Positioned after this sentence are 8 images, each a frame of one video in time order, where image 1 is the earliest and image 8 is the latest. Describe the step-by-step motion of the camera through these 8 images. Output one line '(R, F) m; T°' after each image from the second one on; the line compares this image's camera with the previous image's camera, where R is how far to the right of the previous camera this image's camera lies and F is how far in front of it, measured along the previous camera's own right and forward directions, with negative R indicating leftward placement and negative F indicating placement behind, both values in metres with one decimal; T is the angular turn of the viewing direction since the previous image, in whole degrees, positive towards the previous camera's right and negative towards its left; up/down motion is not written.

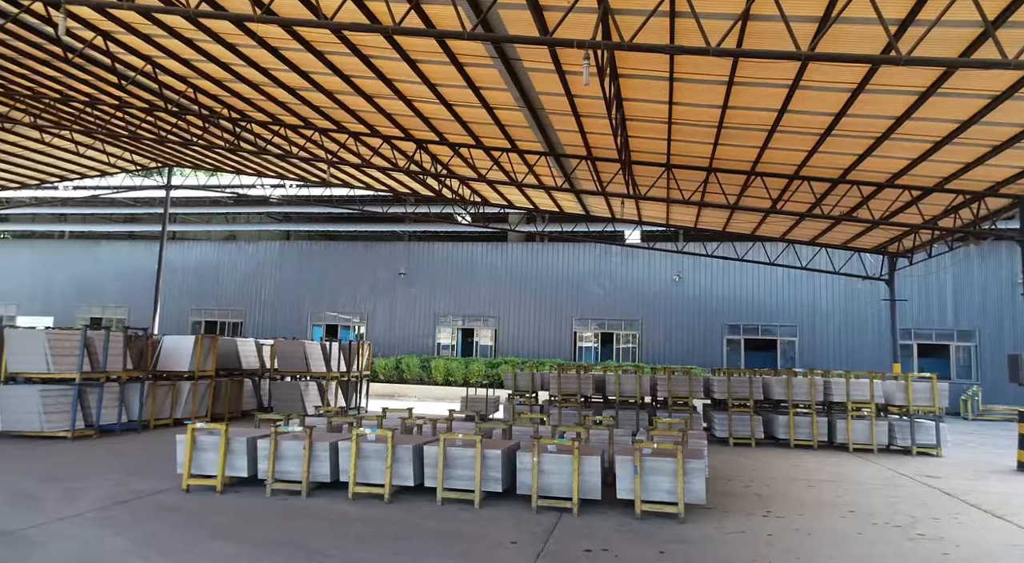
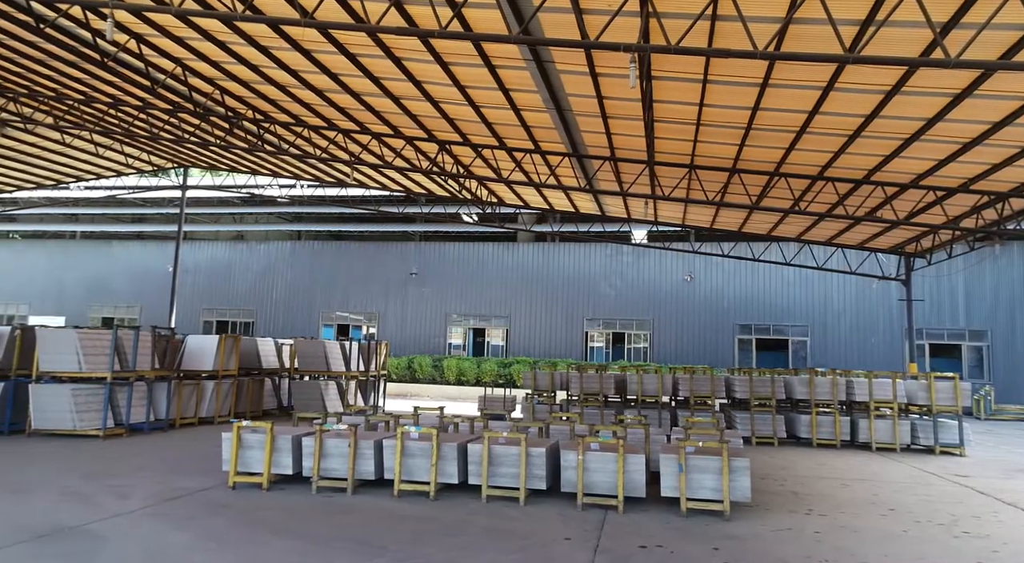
(-0.4, -0.1) m; 0°
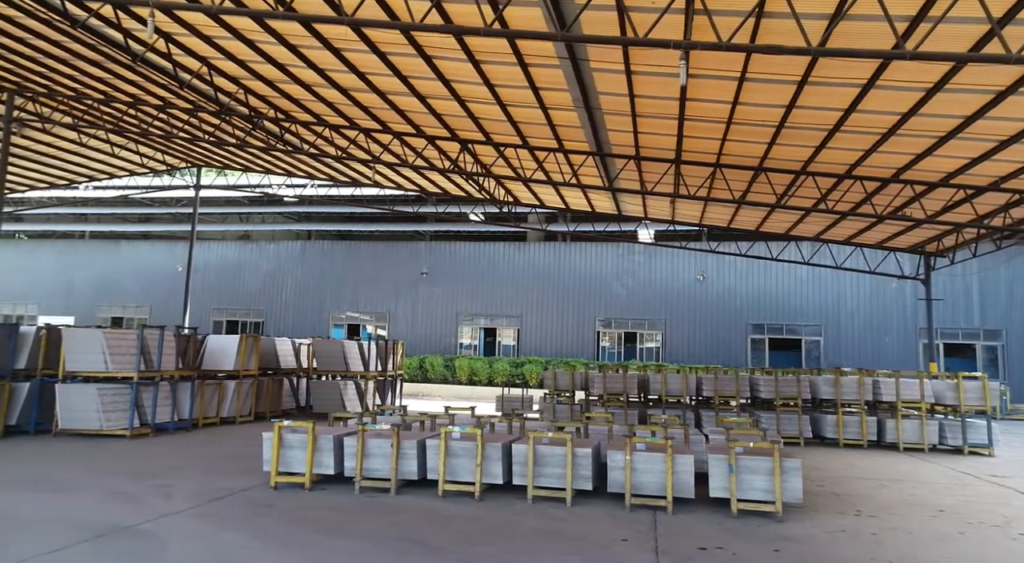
(-0.4, 0.0) m; 0°
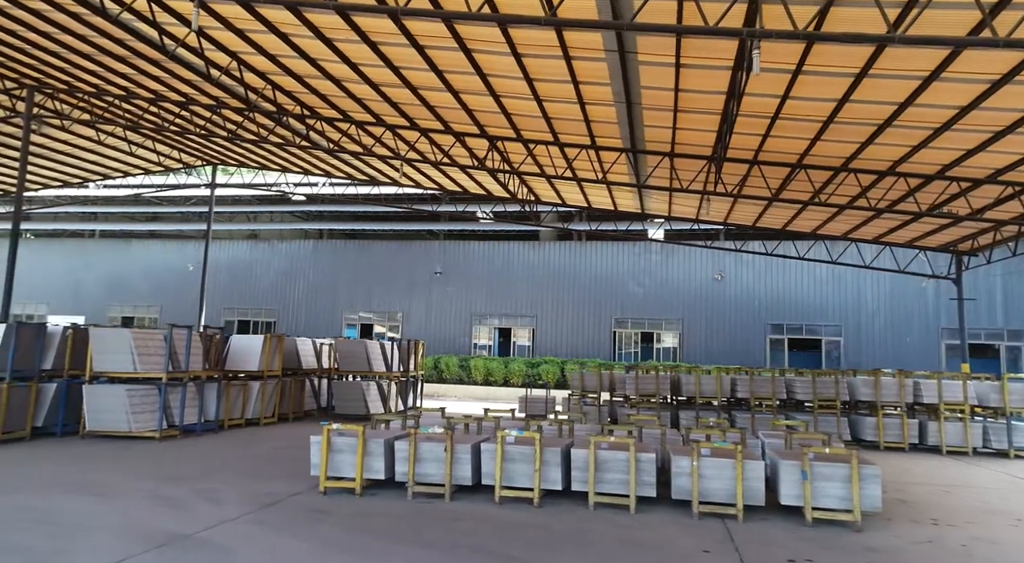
(-0.5, +0.3) m; 0°
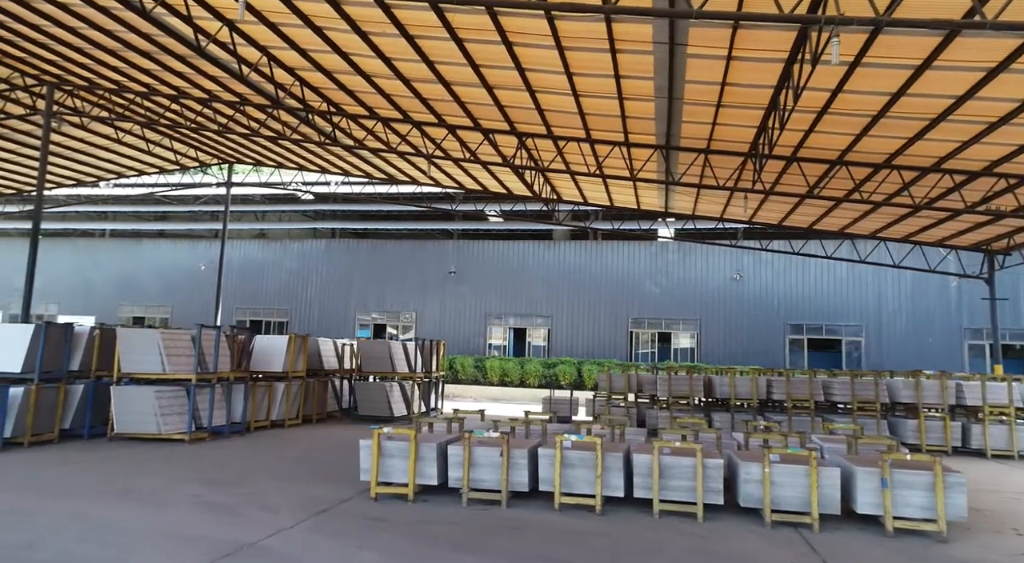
(-0.5, +0.3) m; 0°
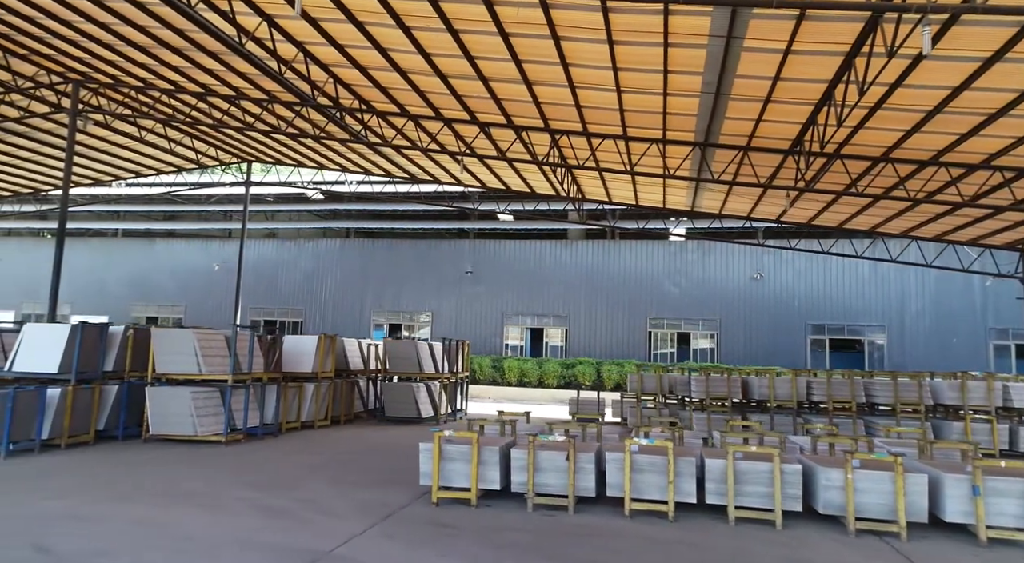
(-0.6, +0.2) m; 0°
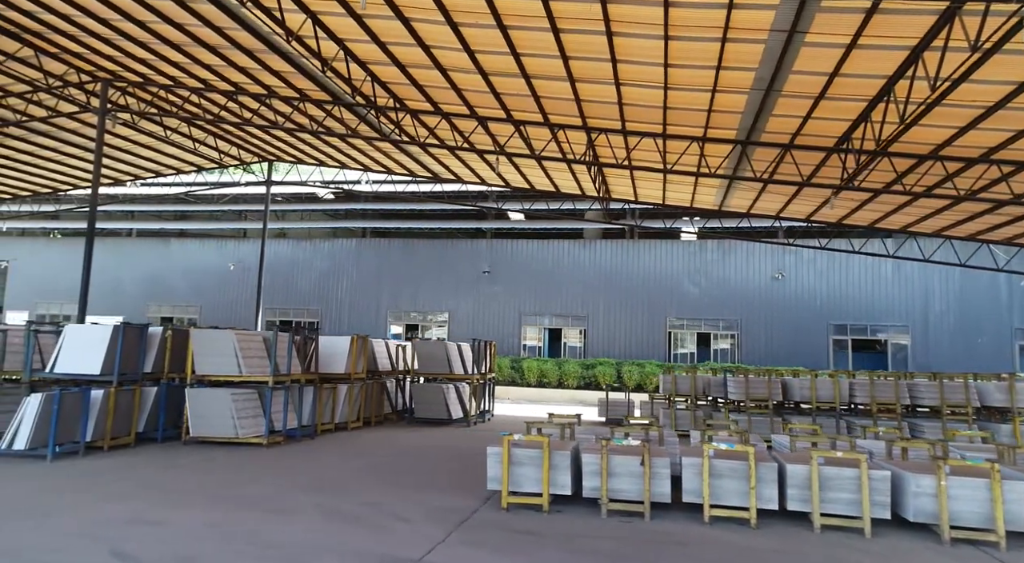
(-0.6, +0.2) m; 0°
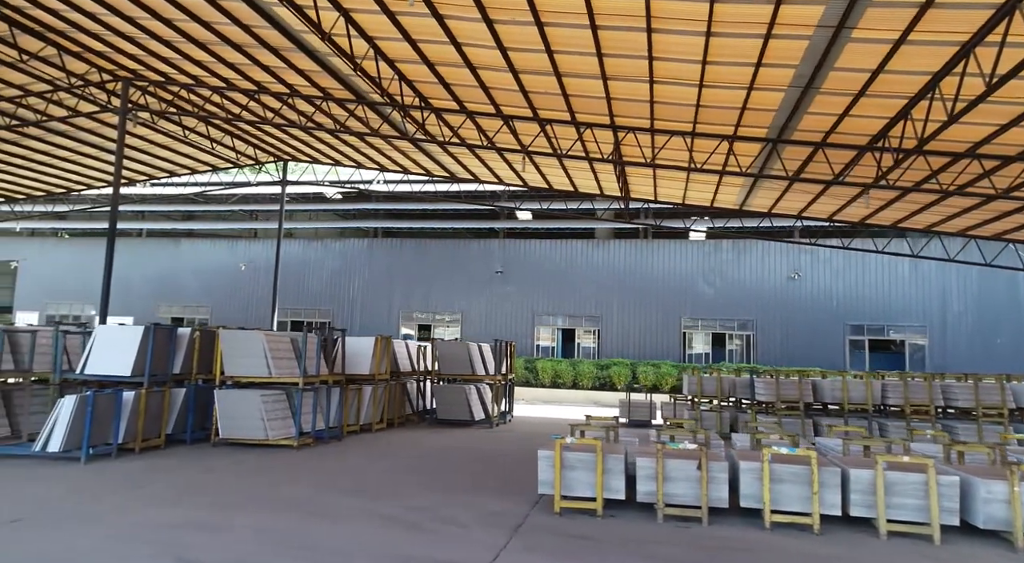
(-0.4, +0.1) m; 0°
